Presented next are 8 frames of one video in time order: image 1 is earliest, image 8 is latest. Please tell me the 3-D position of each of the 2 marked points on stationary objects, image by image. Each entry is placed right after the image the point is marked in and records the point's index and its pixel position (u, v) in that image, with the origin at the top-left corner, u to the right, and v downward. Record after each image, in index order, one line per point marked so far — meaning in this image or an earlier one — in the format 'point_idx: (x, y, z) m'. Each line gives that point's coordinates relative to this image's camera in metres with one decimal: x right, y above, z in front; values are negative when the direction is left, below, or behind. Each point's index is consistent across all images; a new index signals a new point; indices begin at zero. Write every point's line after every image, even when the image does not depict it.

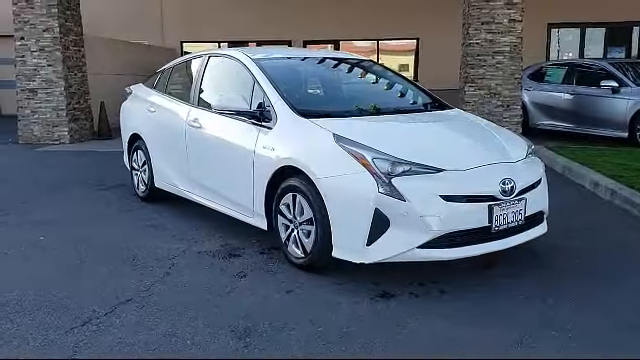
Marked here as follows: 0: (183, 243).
0: (-1.2, -0.5, +5.0) m
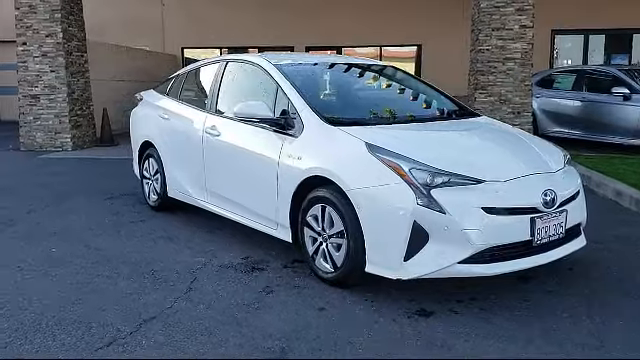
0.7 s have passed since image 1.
0: (-1.0, -0.6, +4.8) m
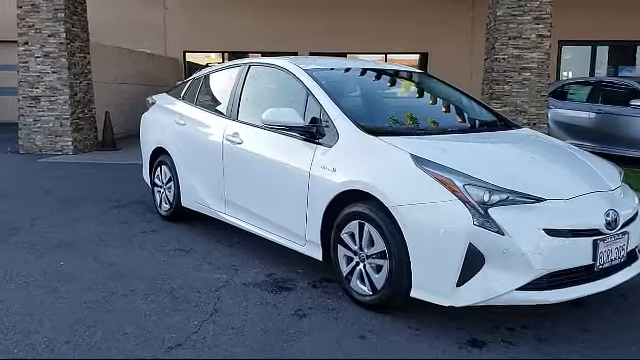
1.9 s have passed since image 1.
0: (-0.8, -0.7, +4.4) m
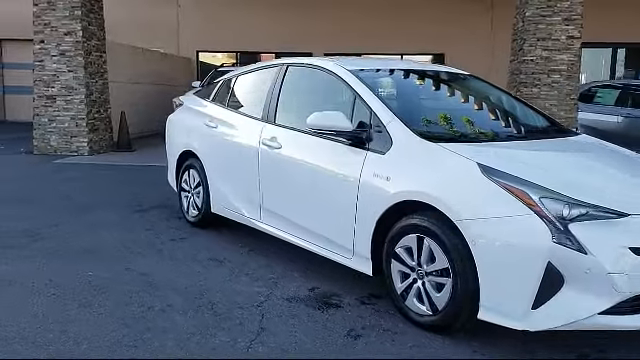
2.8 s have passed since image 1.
0: (-0.4, -0.8, +4.2) m
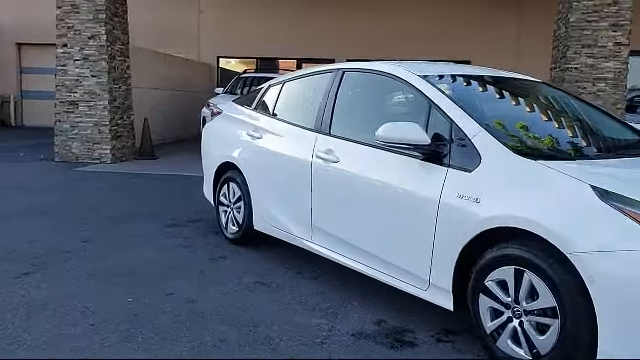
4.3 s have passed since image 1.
0: (0.0, -0.9, +3.7) m
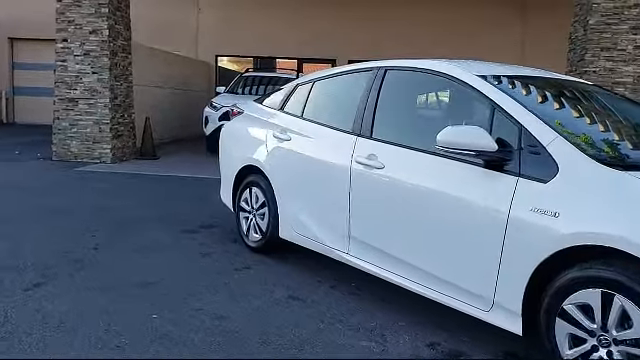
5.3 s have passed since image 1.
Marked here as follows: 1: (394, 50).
0: (+0.3, -0.9, +3.4) m
1: (+2.2, +3.8, +17.0) m
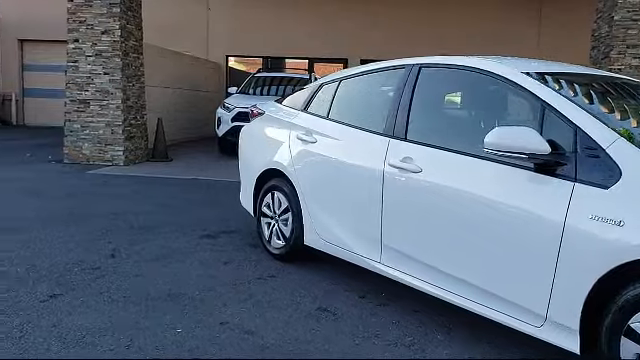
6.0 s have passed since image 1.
0: (+0.5, -1.0, +3.2) m
1: (+2.5, +3.8, +16.7) m
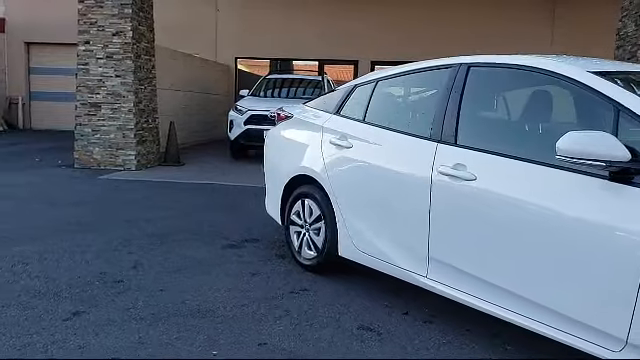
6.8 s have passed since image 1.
0: (+0.7, -1.0, +2.9) m
1: (+2.8, +3.7, +16.5) m
